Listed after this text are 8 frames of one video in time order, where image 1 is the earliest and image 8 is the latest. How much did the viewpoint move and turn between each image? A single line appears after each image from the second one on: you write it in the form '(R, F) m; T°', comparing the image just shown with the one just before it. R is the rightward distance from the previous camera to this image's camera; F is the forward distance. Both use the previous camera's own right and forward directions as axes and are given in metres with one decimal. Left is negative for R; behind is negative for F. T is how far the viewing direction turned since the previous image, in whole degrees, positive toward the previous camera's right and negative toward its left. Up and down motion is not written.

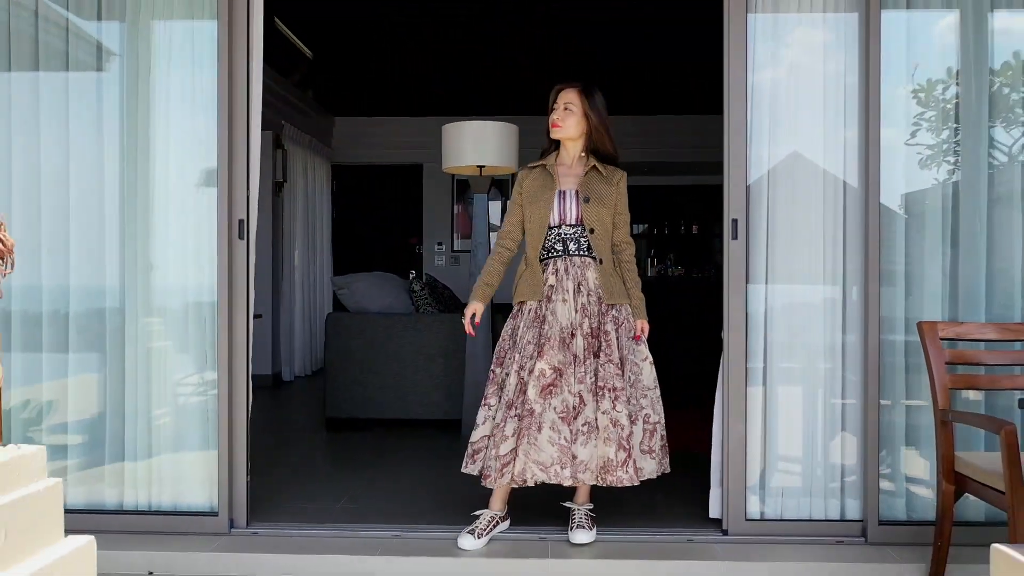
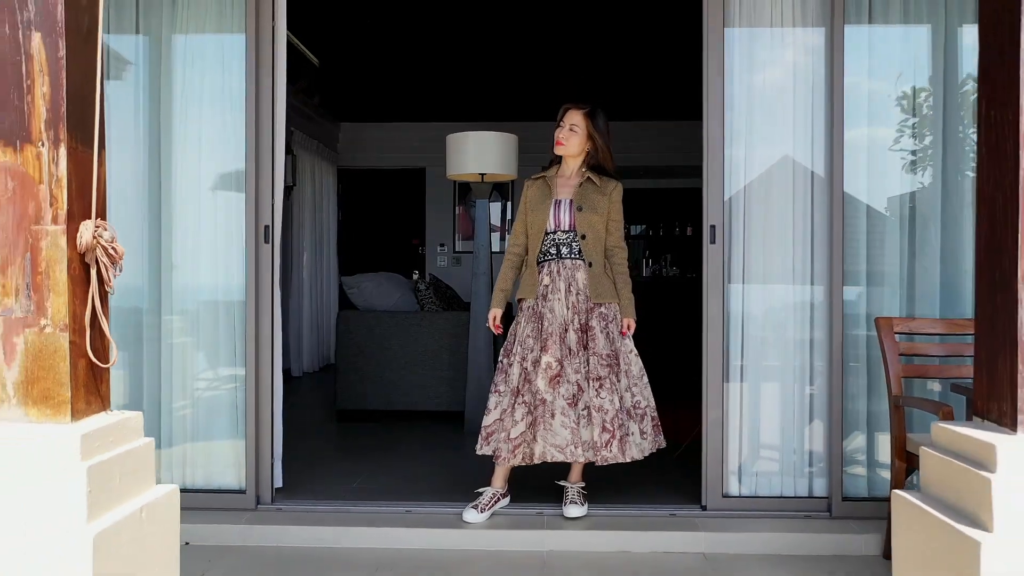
(0.0, -0.2) m; 0°
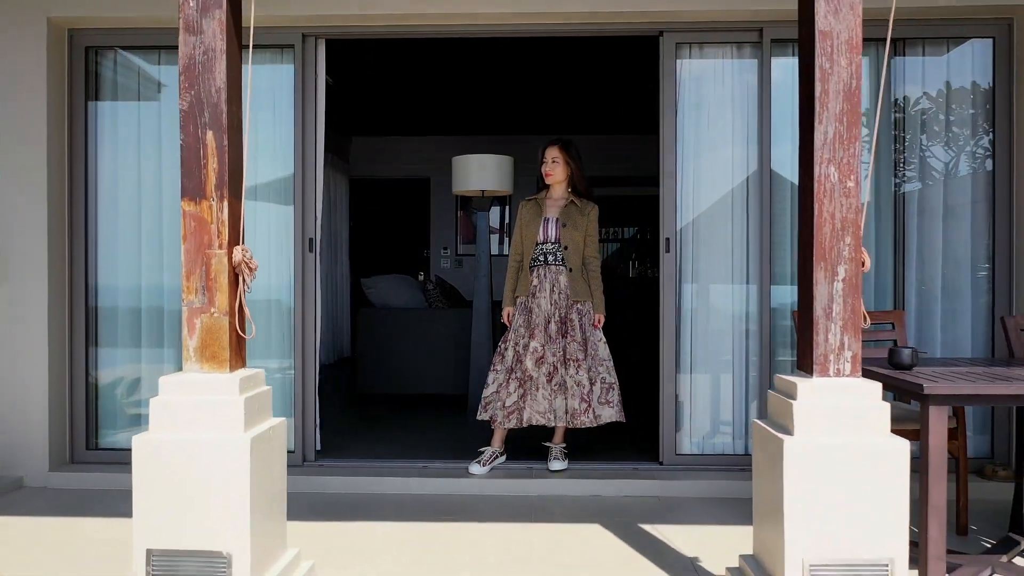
(0.0, -0.6) m; 0°
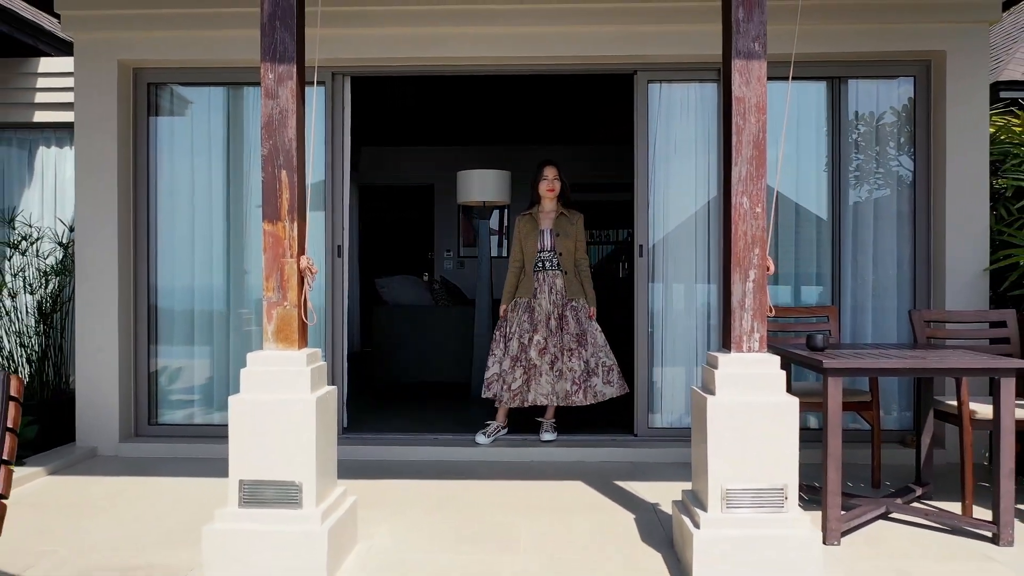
(0.0, -0.6) m; 0°
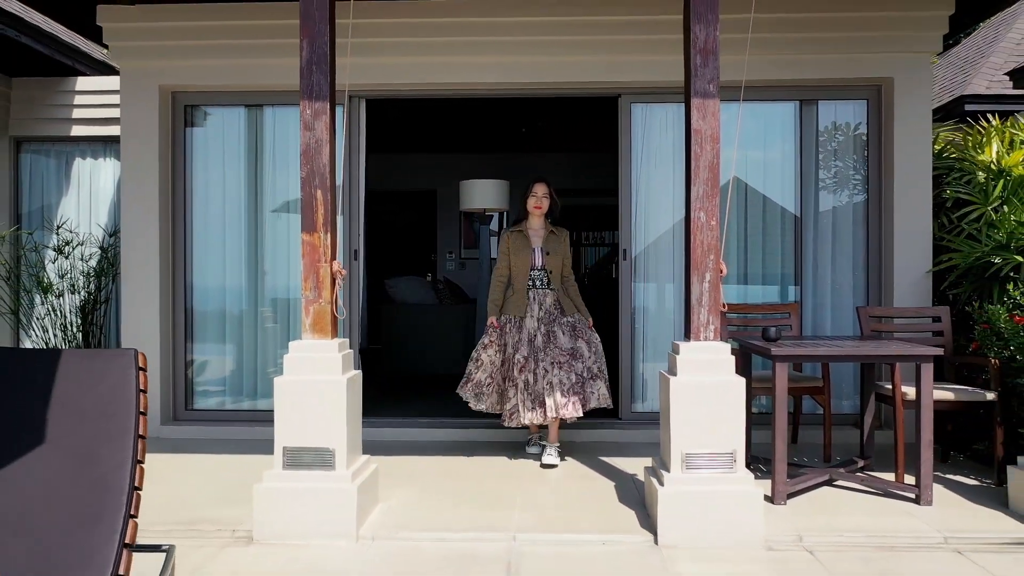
(0.0, -0.4) m; 0°
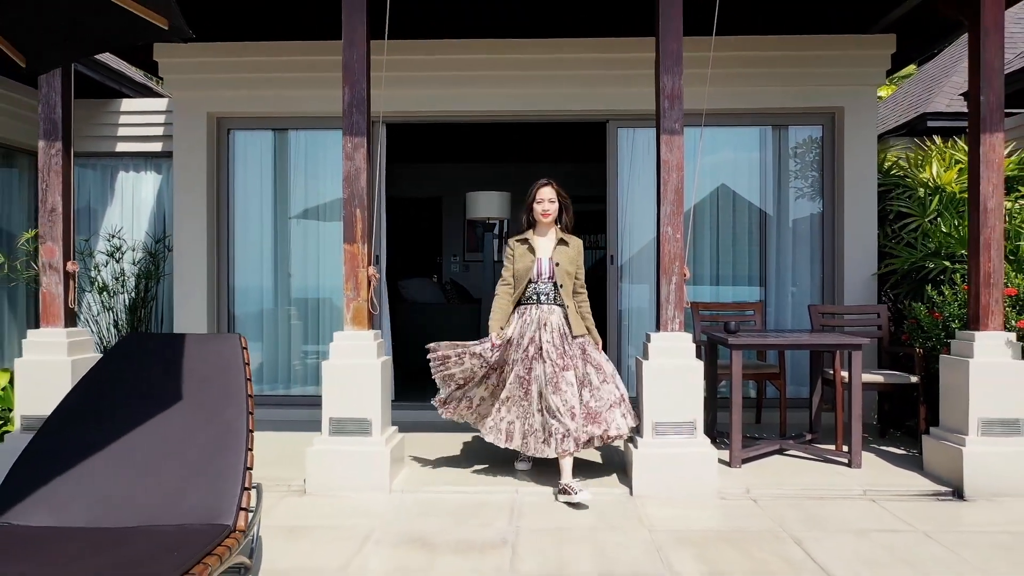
(0.0, -0.6) m; 0°
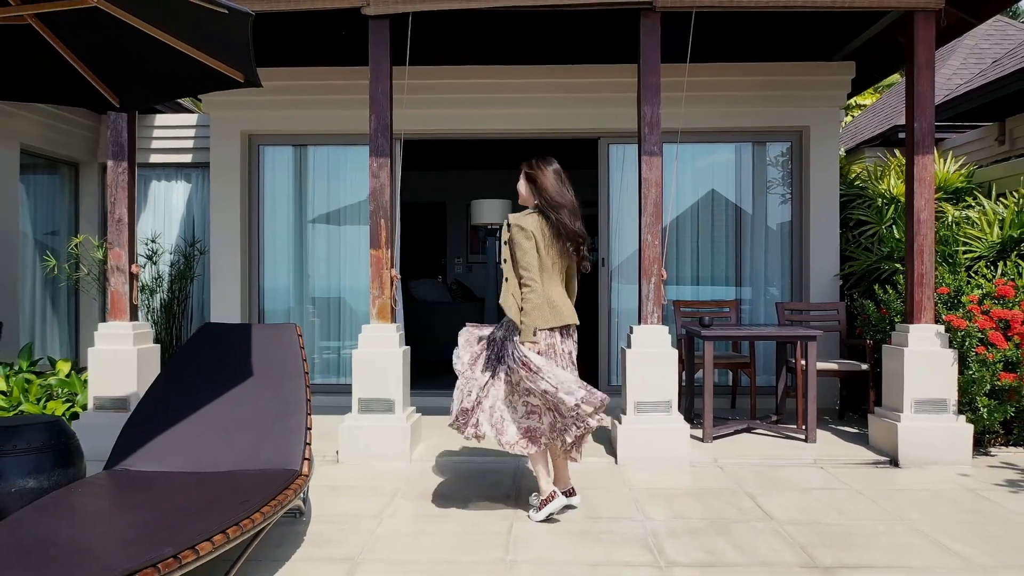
(0.0, -0.5) m; 0°
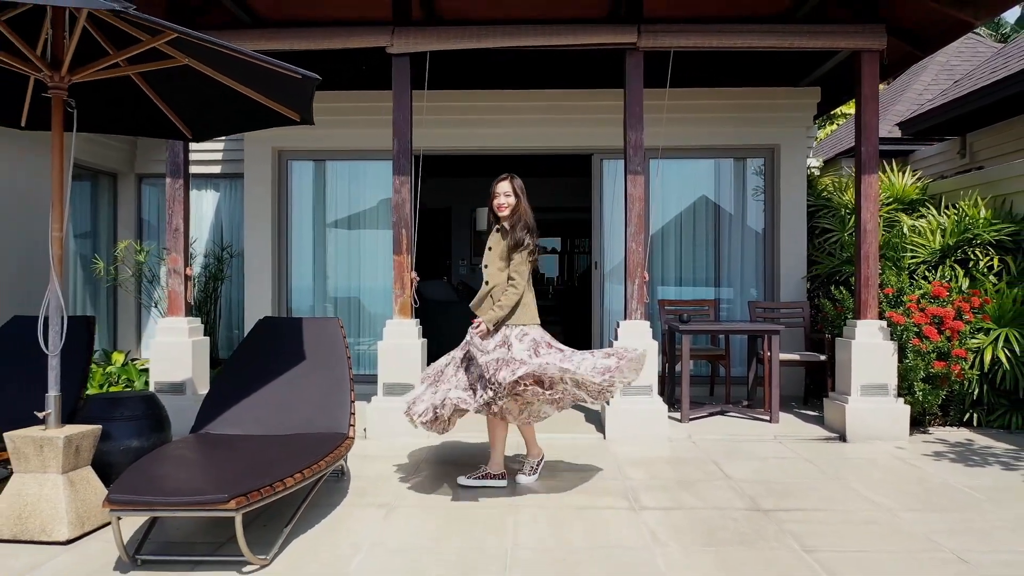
(0.0, -0.6) m; 0°
